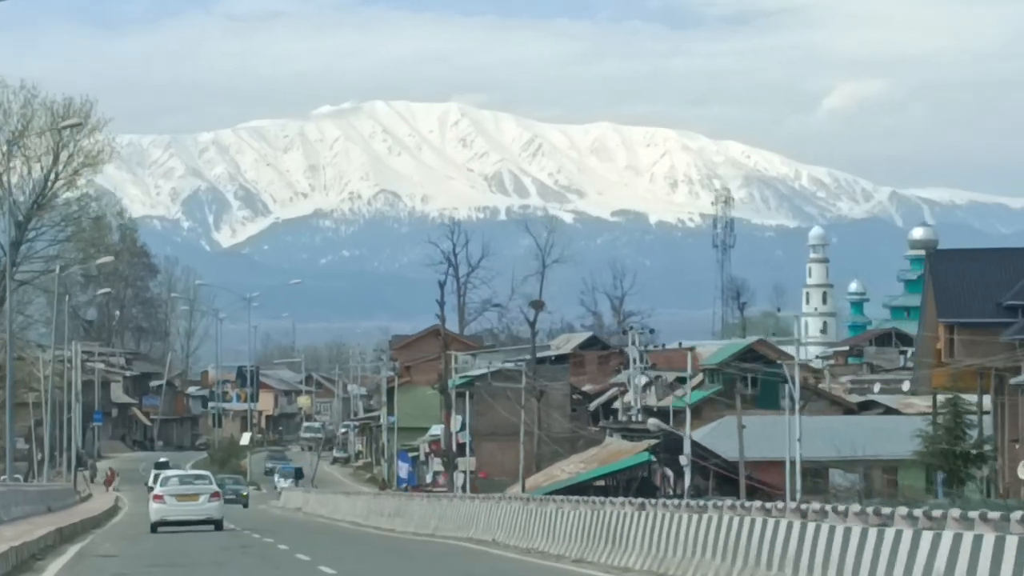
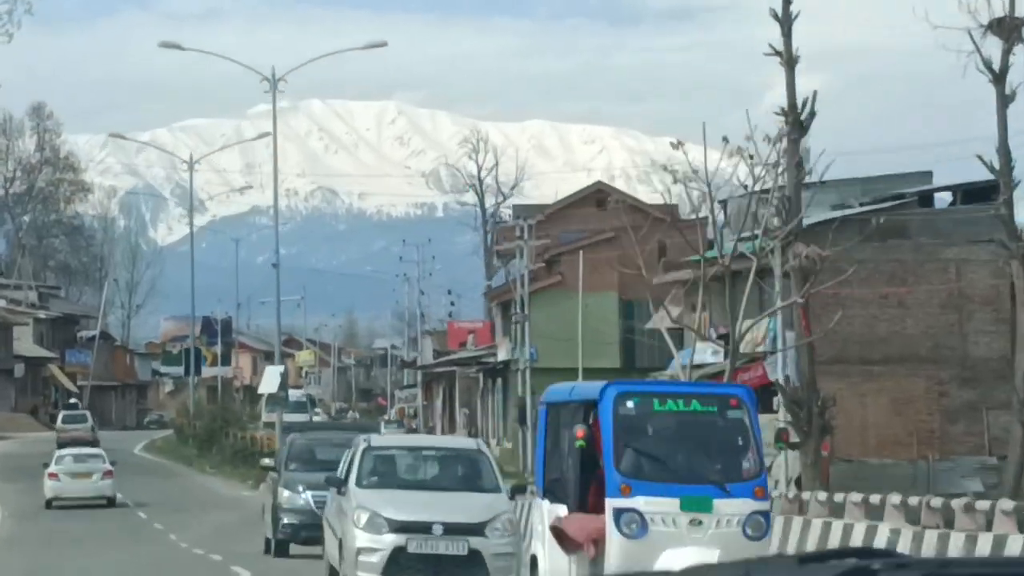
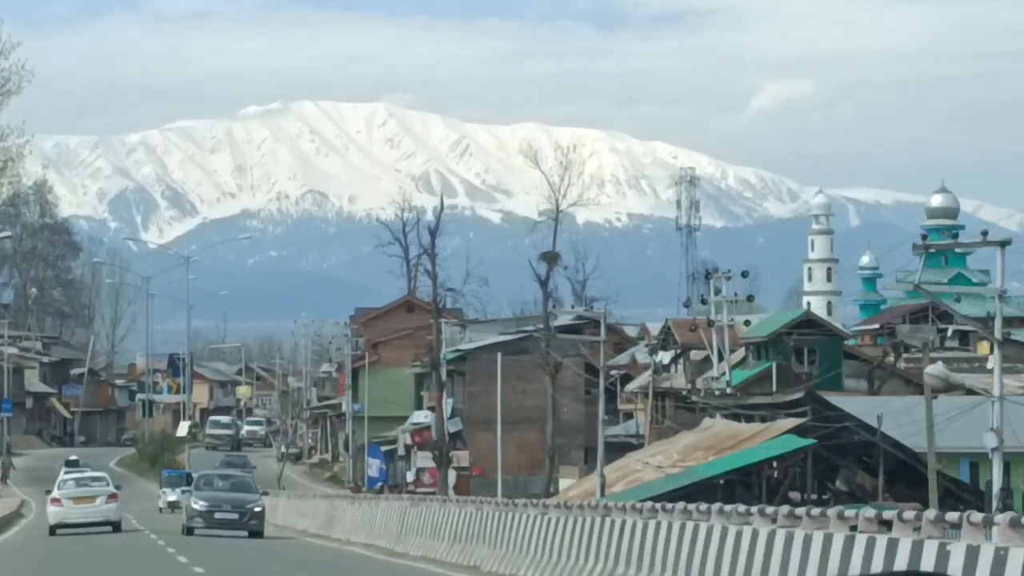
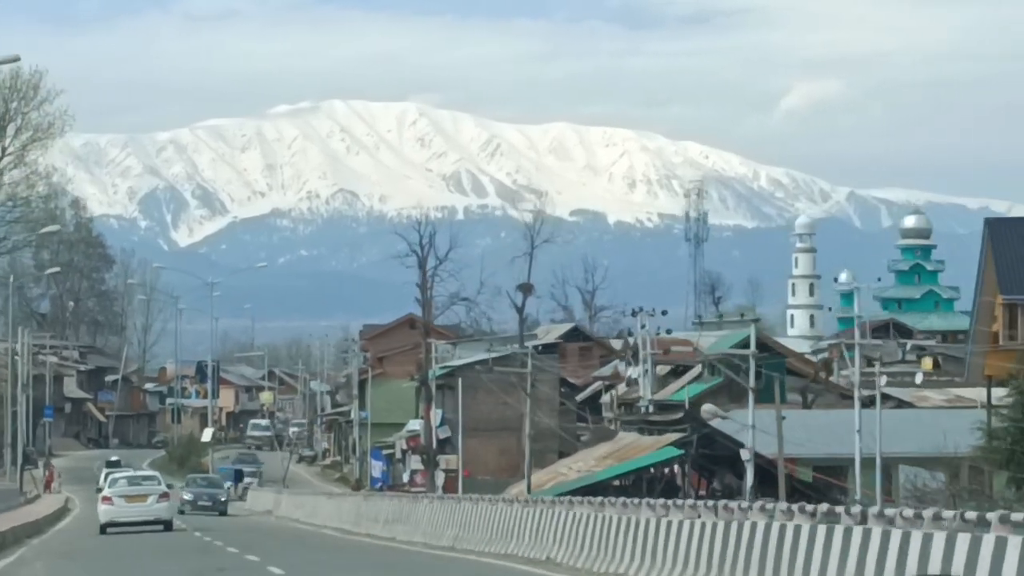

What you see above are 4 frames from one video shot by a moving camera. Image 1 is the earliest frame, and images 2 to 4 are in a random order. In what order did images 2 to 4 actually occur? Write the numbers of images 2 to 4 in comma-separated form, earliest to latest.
4, 3, 2
